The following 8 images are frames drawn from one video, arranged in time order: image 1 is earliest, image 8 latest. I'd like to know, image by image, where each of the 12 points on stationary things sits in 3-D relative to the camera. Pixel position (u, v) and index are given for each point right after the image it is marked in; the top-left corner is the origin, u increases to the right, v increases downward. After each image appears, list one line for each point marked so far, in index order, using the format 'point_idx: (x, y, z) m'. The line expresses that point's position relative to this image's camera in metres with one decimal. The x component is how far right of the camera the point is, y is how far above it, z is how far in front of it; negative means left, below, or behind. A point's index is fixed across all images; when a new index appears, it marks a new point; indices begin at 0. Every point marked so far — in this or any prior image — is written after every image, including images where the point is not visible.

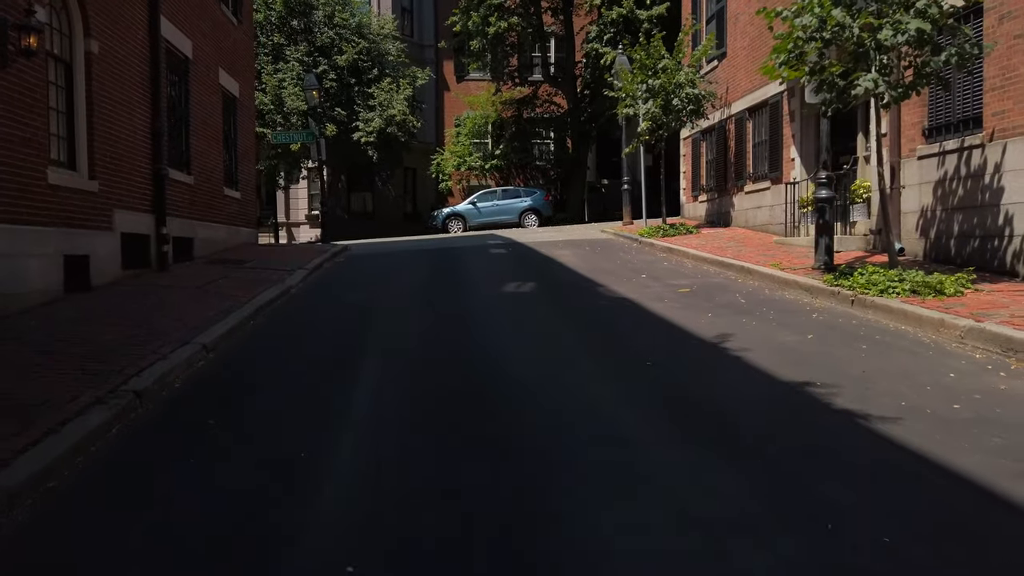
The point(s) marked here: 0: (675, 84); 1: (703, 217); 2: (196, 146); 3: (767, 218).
0: (+3.4, +4.3, +16.2) m
1: (+4.7, +1.8, +18.9) m
2: (-5.9, +2.7, +14.5) m
3: (+5.0, +1.4, +15.1) m
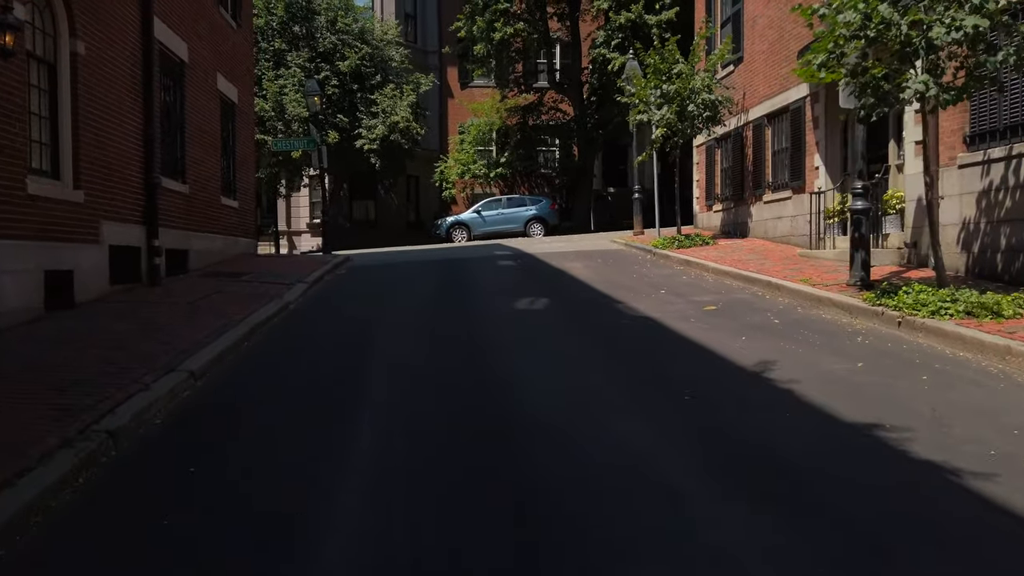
0: (+3.6, +4.0, +15.6) m
1: (+4.8, +1.5, +18.3) m
2: (-5.8, +2.4, +13.9) m
3: (+5.2, +1.1, +14.4) m
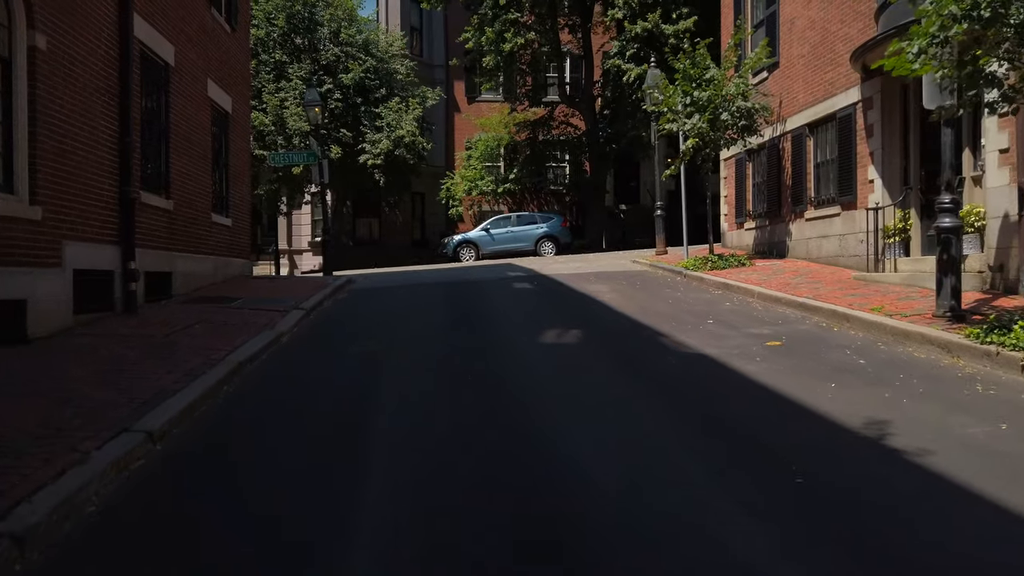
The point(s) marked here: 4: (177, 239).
0: (+3.9, +3.6, +14.3) m
1: (+5.2, +0.9, +16.9) m
2: (-5.4, +2.0, +12.6) m
3: (+5.5, +0.7, +13.1) m
4: (-5.4, +0.8, +12.5) m
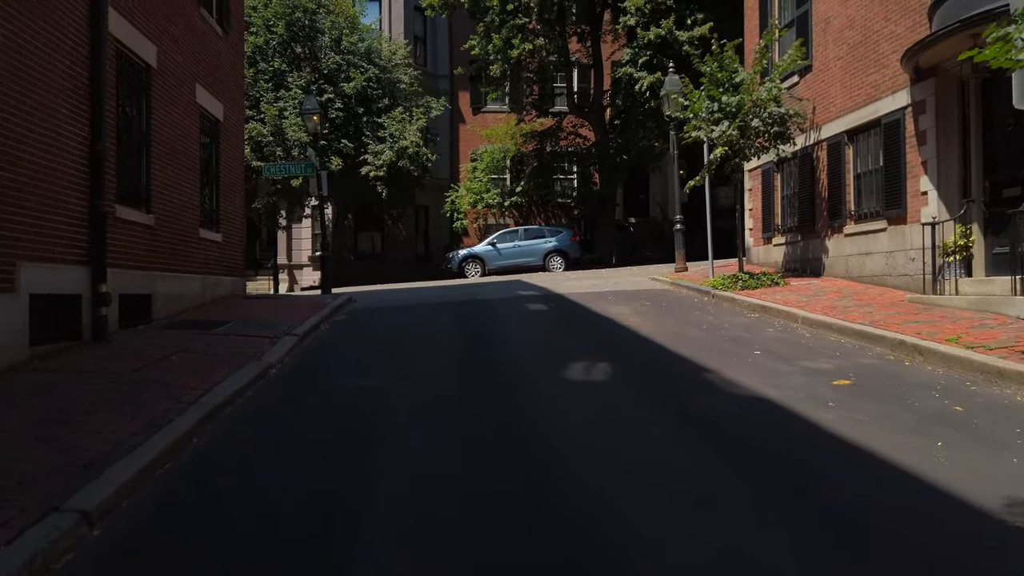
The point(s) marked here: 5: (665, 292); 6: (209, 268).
0: (+4.2, +3.2, +13.2) m
1: (+5.4, +0.5, +15.7) m
2: (-5.2, +1.6, +11.5) m
3: (+5.7, +0.3, +11.9) m
4: (-5.2, +0.5, +11.3) m
5: (+2.9, -0.1, +14.6) m
6: (-5.5, +0.4, +13.9) m
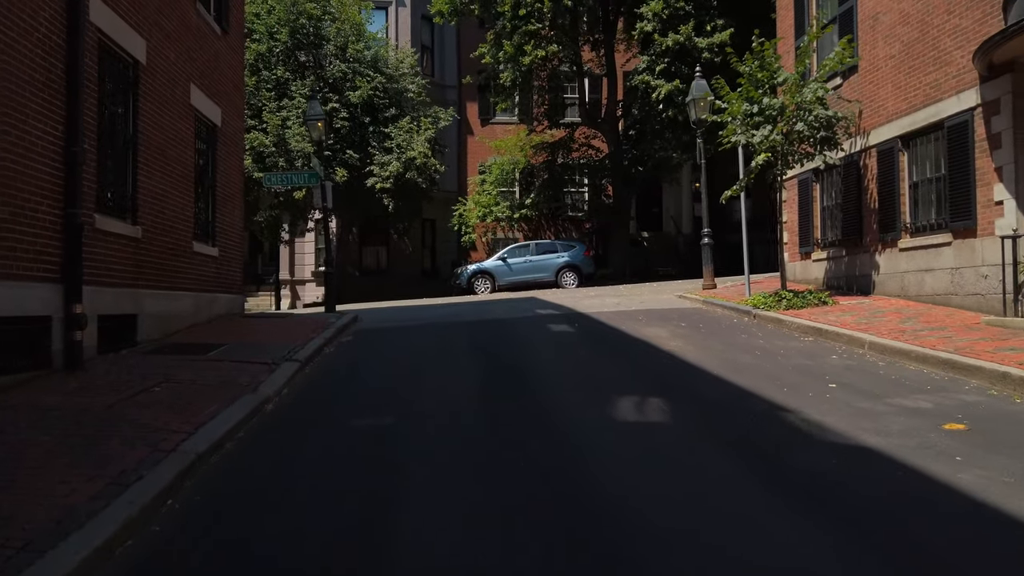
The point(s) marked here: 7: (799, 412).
0: (+4.5, +2.9, +12.1) m
1: (+5.8, +0.2, +14.6) m
2: (-4.9, +1.4, +10.4) m
3: (+6.0, 0.0, +10.7) m
4: (-4.9, +0.2, +10.2) m
5: (+3.3, -0.4, +13.4) m
6: (-5.1, 0.0, +12.8) m
7: (+2.3, -1.0, +6.3) m
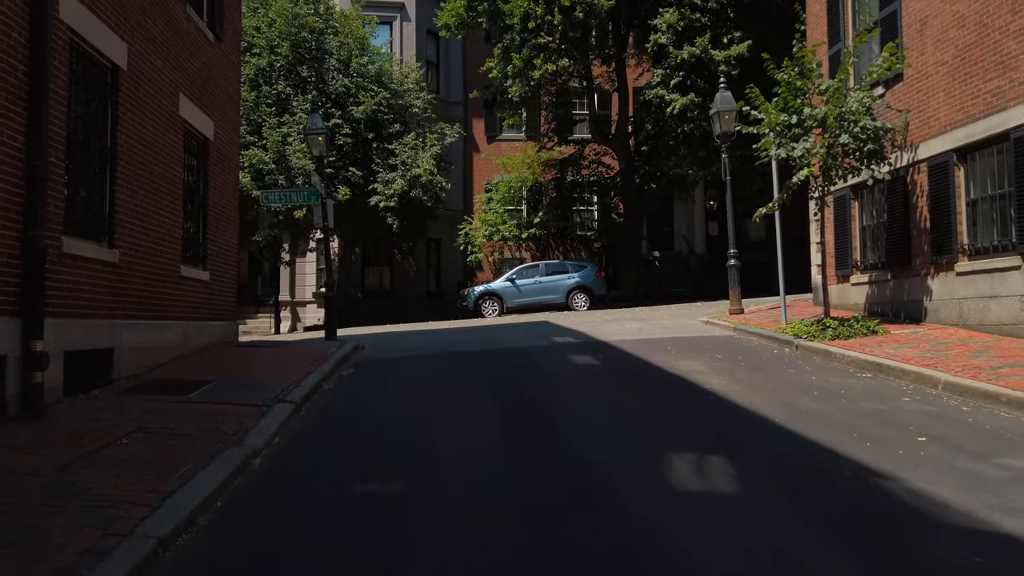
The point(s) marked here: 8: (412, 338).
0: (+4.8, +2.5, +11.1) m
1: (+6.0, -0.3, +13.5) m
2: (-4.6, +1.0, +9.3) m
3: (+6.3, -0.3, +9.6) m
4: (-4.6, -0.1, +9.2) m
5: (+3.5, -0.8, +12.3) m
6: (-4.9, -0.4, +11.7) m
7: (+2.6, -1.3, +5.2) m
8: (-2.0, -1.0, +15.8) m
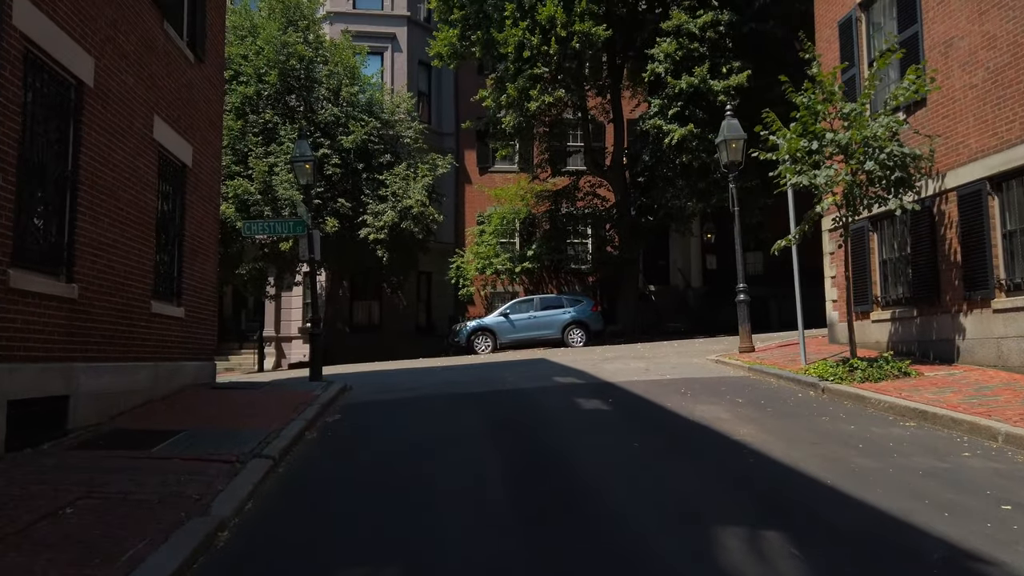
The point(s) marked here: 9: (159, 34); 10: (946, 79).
0: (+4.8, +2.0, +10.4) m
1: (+6.0, -0.9, +12.7) m
2: (-4.6, +0.6, +8.4) m
3: (+6.3, -0.8, +8.8) m
4: (-4.6, -0.6, +8.2) m
5: (+3.5, -1.4, +11.5) m
6: (-4.8, -0.9, +10.7) m
7: (+2.7, -1.5, +4.3) m
8: (-2.1, -1.7, +14.8) m
9: (-4.8, +3.4, +10.5) m
10: (+6.1, +2.9, +11.0) m
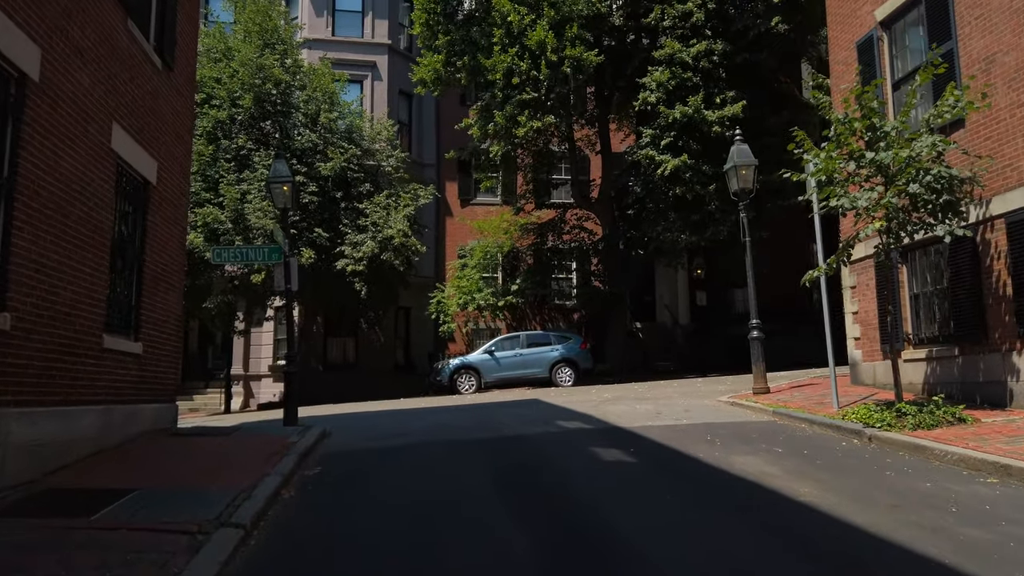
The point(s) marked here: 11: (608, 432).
0: (+4.9, +1.6, +9.4) m
1: (+6.0, -1.4, +11.6) m
2: (-4.4, +0.3, +7.1) m
3: (+6.5, -1.1, +7.8) m
4: (-4.4, -0.8, +6.8) m
5: (+3.6, -1.9, +10.3) m
6: (-4.8, -1.3, +9.3) m
7: (+3.0, -1.6, +3.1) m
8: (-2.1, -2.3, +13.4) m
9: (-4.7, +3.1, +9.3) m
10: (+6.2, +2.5, +10.1) m
11: (+1.3, -2.0, +10.6) m
